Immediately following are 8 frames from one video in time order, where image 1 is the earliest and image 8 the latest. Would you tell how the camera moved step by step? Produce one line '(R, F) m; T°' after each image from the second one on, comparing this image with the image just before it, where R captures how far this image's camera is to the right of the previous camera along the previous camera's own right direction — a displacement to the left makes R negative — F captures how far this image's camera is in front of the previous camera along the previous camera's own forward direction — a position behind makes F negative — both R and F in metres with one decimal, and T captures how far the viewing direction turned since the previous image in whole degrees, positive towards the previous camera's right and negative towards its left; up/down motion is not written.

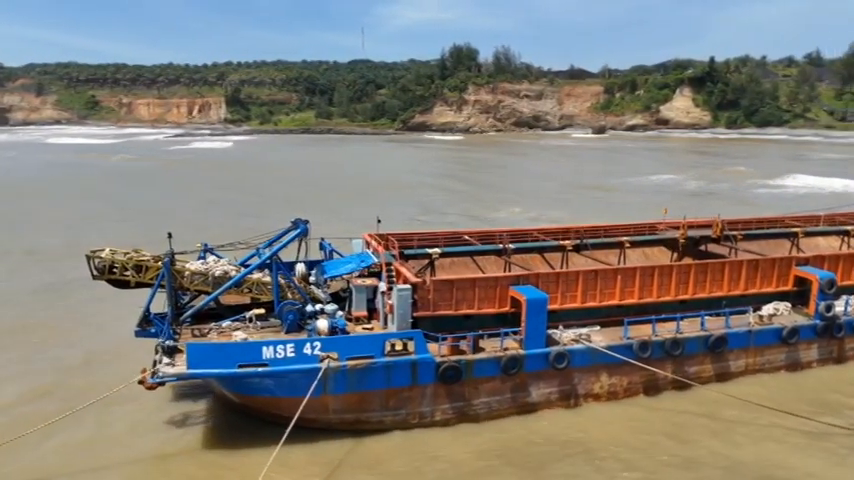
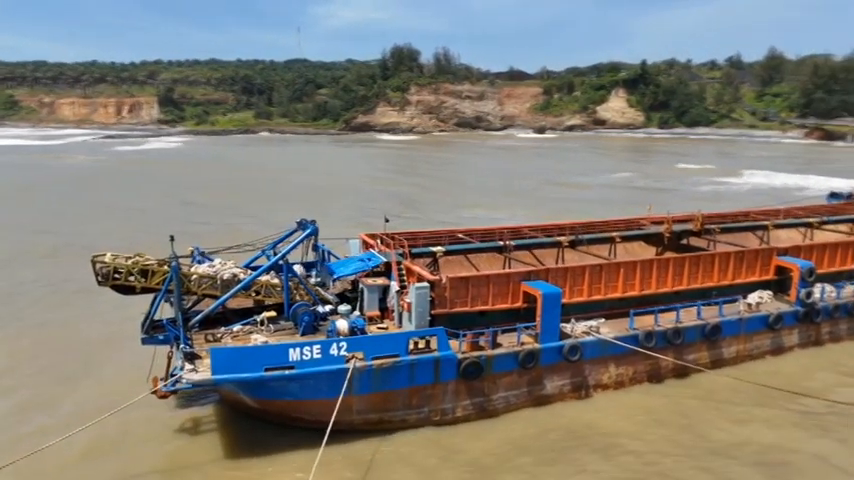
(-1.3, 0.0) m; +5°
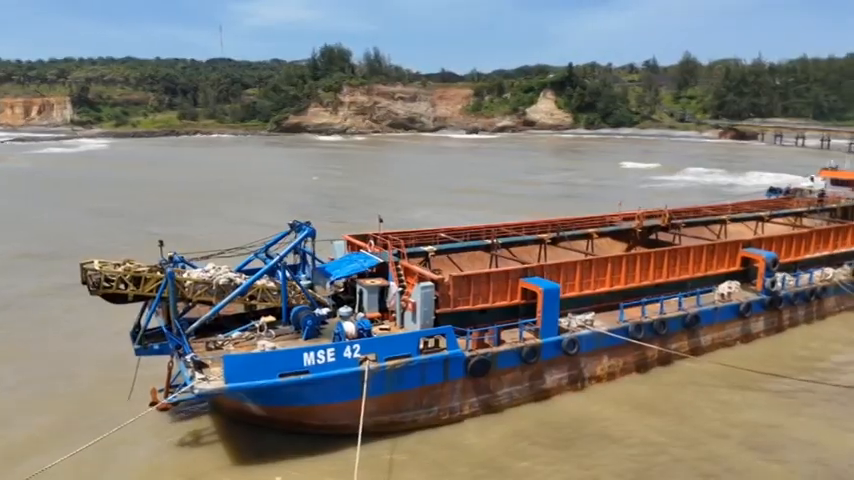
(-1.2, +0.1) m; +6°
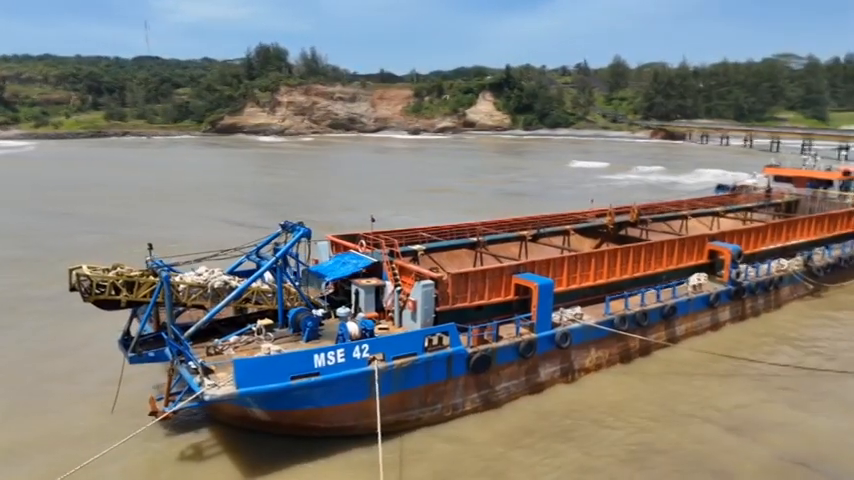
(-1.0, 0.0) m; +6°
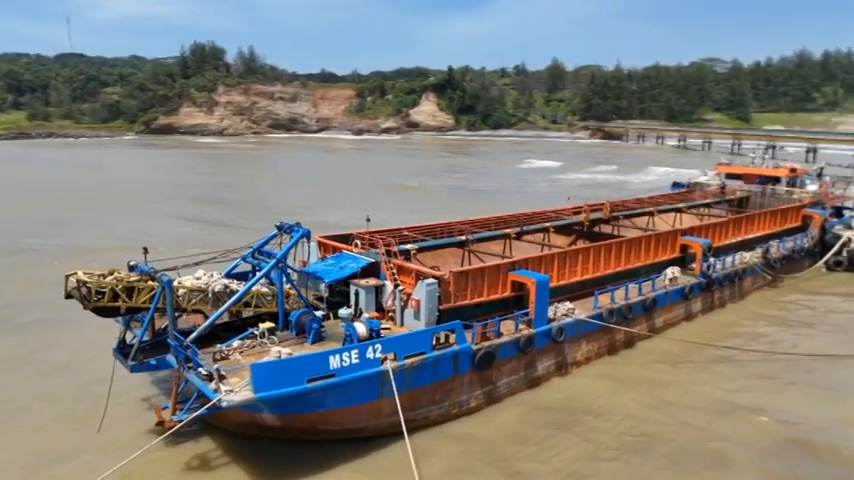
(-1.0, 0.0) m; +5°
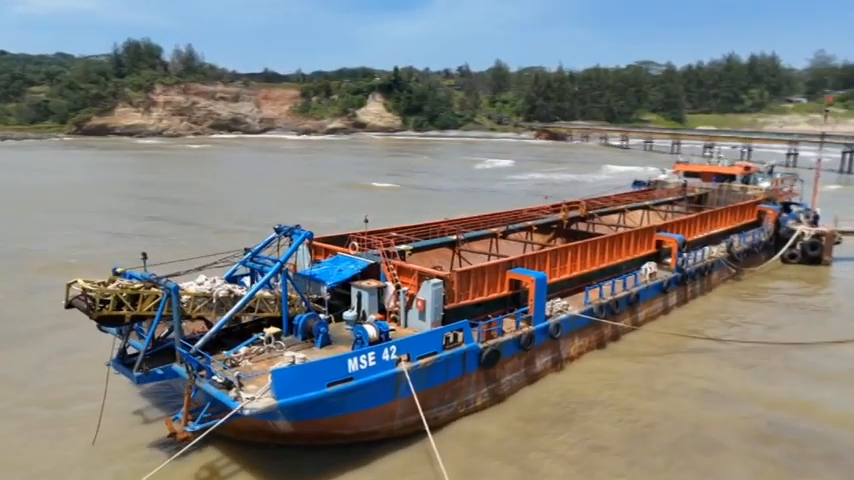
(-1.0, 0.0) m; +5°
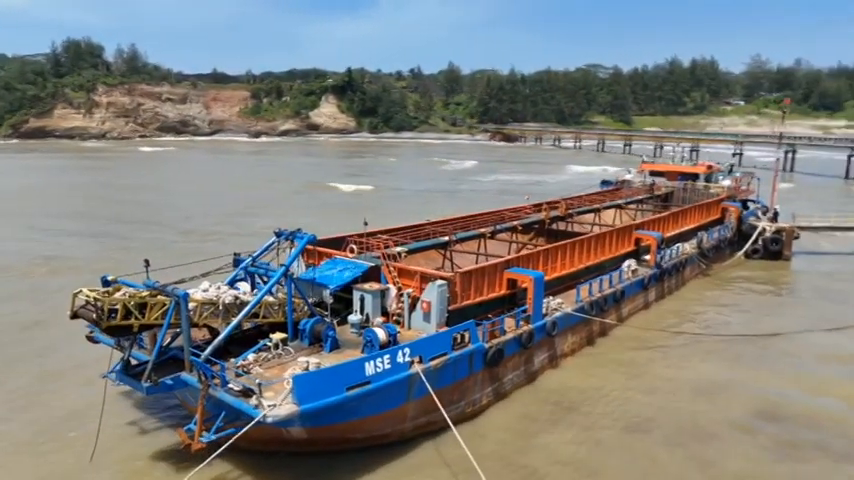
(-0.9, 0.0) m; +4°
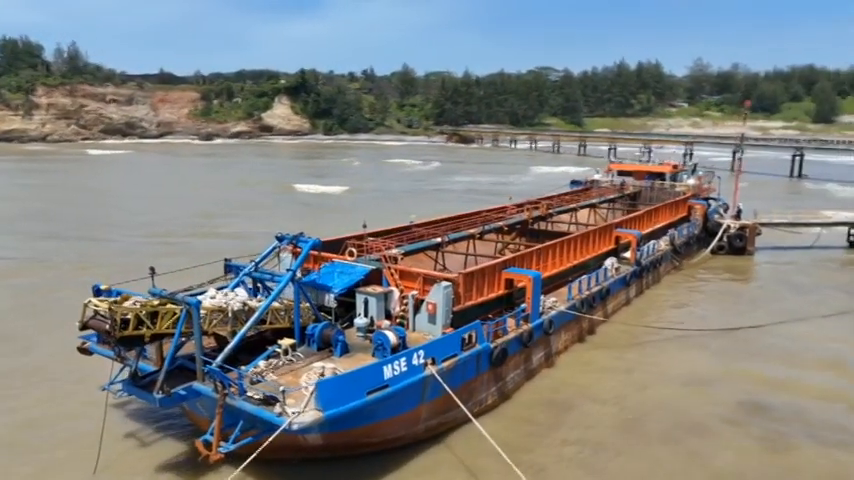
(-0.9, 0.0) m; +4°
